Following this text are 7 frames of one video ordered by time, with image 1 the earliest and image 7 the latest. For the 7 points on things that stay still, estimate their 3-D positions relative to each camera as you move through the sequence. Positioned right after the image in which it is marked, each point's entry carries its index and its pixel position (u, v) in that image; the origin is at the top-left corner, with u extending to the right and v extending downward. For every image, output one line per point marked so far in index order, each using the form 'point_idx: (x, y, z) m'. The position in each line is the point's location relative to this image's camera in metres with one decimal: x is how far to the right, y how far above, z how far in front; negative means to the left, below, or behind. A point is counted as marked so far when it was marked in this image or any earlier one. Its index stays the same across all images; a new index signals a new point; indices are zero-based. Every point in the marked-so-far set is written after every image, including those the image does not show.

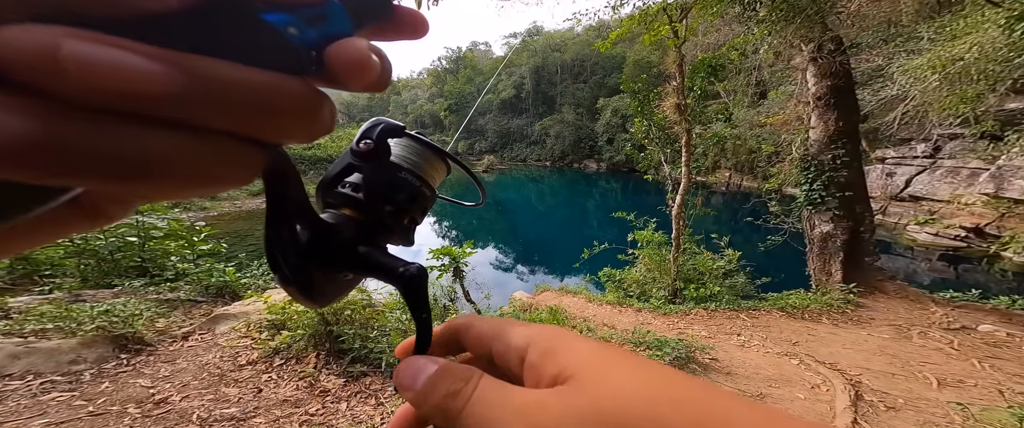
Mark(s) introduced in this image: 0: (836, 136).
0: (+5.1, +1.2, +5.2) m
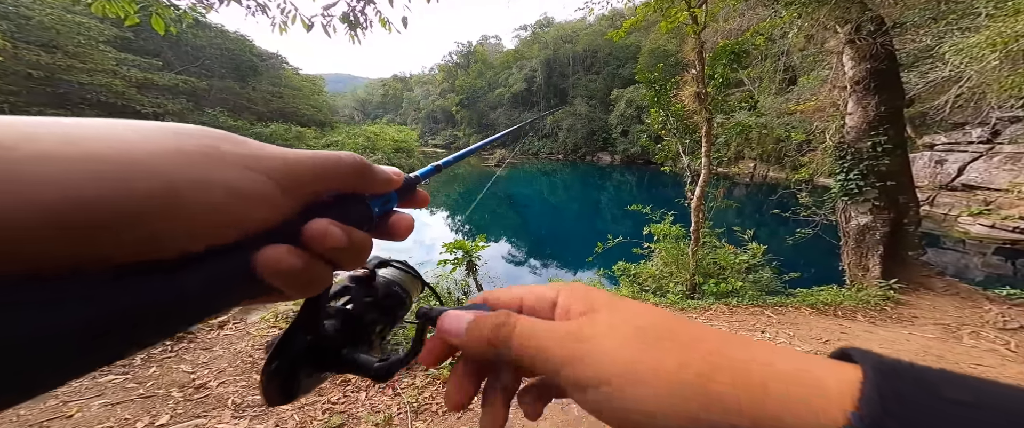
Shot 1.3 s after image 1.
0: (+5.3, +1.3, +4.9) m
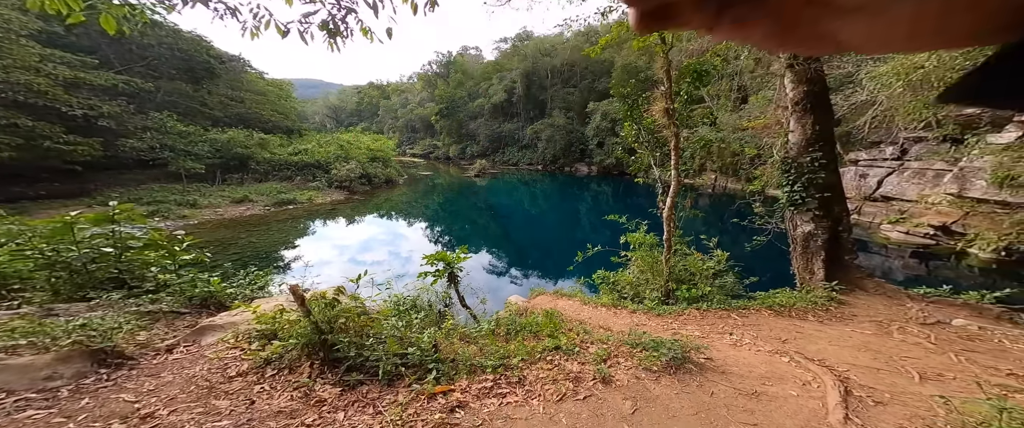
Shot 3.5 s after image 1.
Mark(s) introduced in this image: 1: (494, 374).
0: (+4.9, +1.2, +5.5) m
1: (-0.2, -1.4, +2.9) m
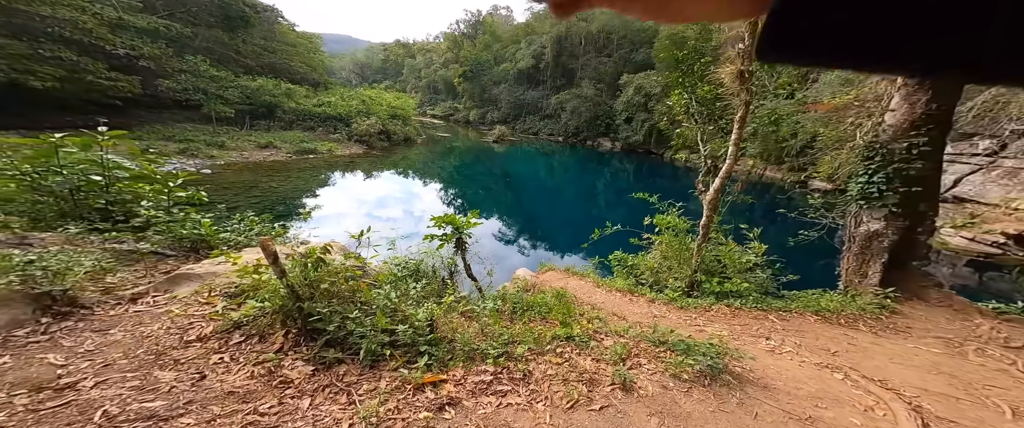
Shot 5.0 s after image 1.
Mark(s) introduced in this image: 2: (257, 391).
0: (+5.3, +1.2, +4.4) m
1: (-0.1, -1.1, +2.4) m
2: (-1.4, -1.0, +1.8) m
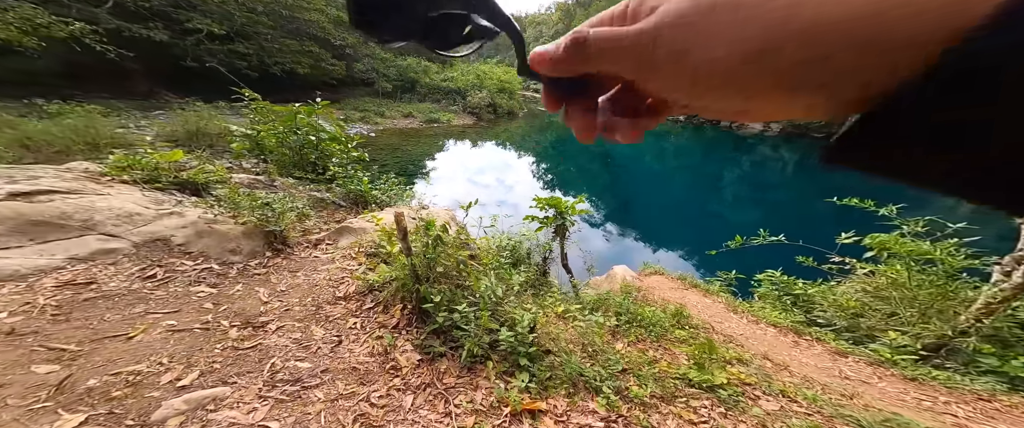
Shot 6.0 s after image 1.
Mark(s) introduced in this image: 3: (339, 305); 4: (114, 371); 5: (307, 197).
0: (+6.6, +0.6, +1.3) m
1: (+0.6, -1.1, +2.0) m
2: (-0.8, -0.9, +1.9) m
3: (-1.2, -0.7, +2.4) m
4: (-1.9, -0.7, +1.6) m
5: (-2.3, +0.2, +3.9) m
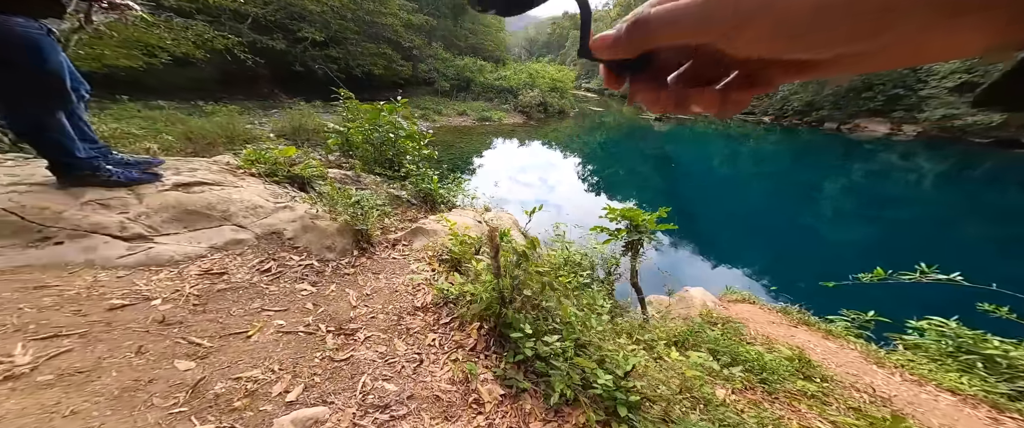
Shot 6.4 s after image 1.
0: (+6.9, 0.0, -0.2) m
1: (+1.1, -1.3, +1.6) m
2: (-0.3, -1.0, +1.8) m
3: (-0.6, -0.8, +2.4) m
4: (-1.4, -0.8, +1.7) m
5: (-1.3, +0.2, +4.0) m
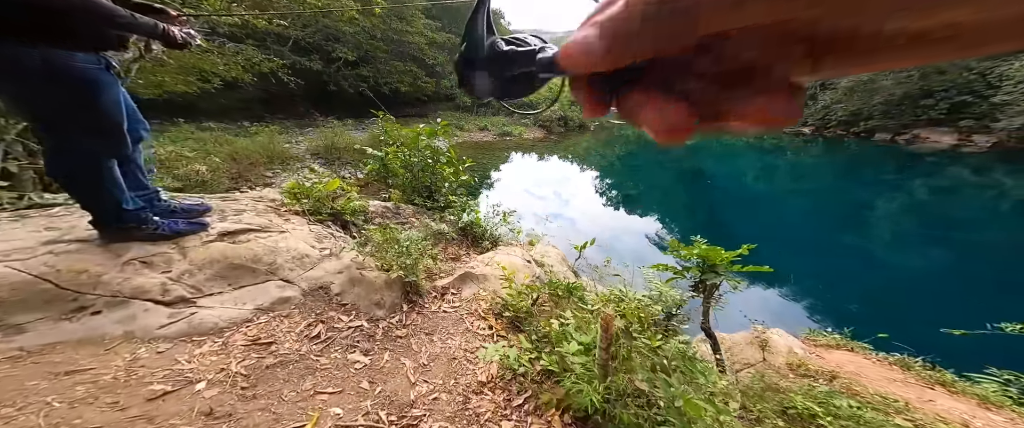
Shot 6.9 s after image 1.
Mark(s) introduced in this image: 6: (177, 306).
0: (+7.2, -0.2, -1.0) m
1: (+1.6, -1.7, +1.2) m
2: (+0.2, -1.4, +1.4) m
3: (-0.1, -1.2, +2.1) m
4: (-0.9, -1.2, +1.4) m
5: (-0.7, -0.3, +3.7) m
6: (-2.4, -0.7, +2.4) m
